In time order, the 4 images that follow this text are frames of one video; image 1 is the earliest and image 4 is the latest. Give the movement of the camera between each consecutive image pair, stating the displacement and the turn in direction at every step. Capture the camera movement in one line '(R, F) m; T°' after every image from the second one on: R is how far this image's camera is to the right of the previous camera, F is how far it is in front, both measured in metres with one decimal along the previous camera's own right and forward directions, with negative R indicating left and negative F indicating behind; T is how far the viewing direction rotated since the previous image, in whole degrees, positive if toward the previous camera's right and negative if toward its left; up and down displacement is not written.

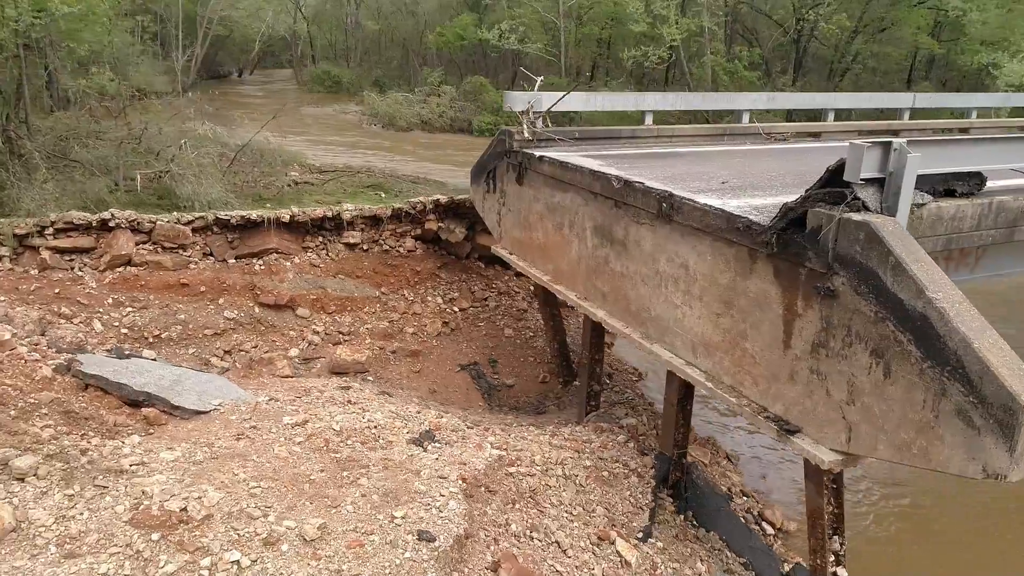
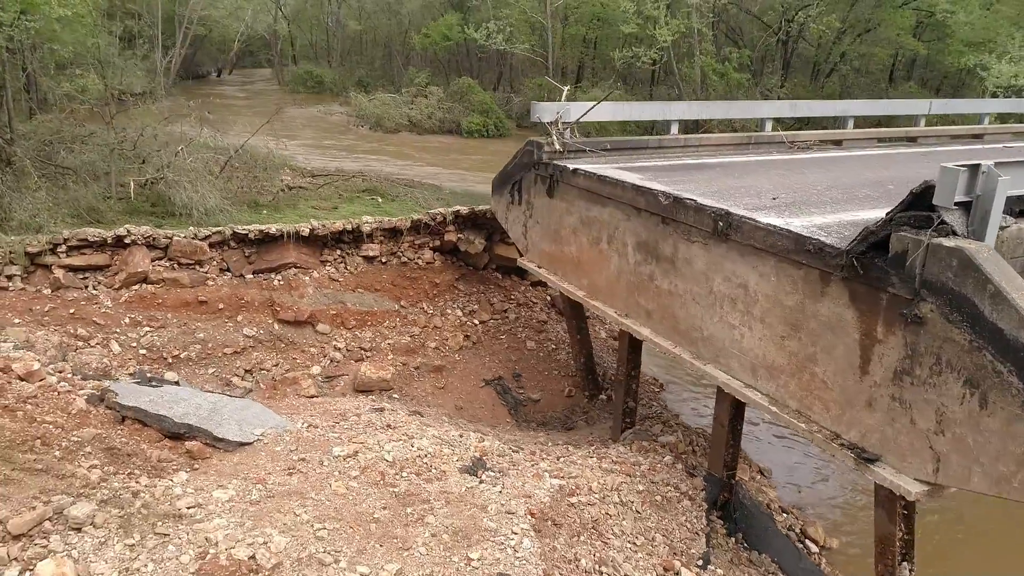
(-0.5, +0.1) m; +2°
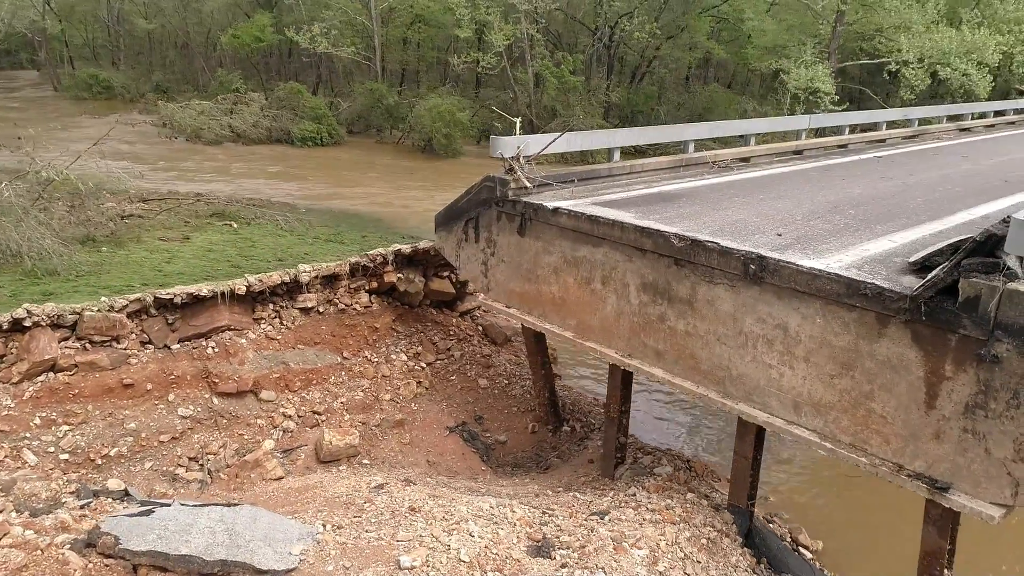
(-1.3, +0.5) m; +14°
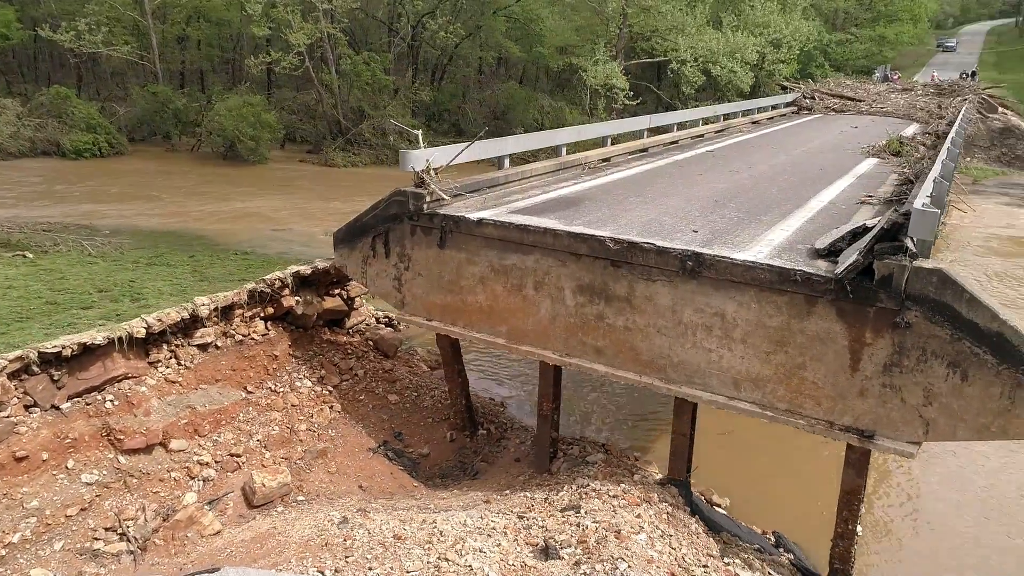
(-1.1, +0.1) m; +16°
